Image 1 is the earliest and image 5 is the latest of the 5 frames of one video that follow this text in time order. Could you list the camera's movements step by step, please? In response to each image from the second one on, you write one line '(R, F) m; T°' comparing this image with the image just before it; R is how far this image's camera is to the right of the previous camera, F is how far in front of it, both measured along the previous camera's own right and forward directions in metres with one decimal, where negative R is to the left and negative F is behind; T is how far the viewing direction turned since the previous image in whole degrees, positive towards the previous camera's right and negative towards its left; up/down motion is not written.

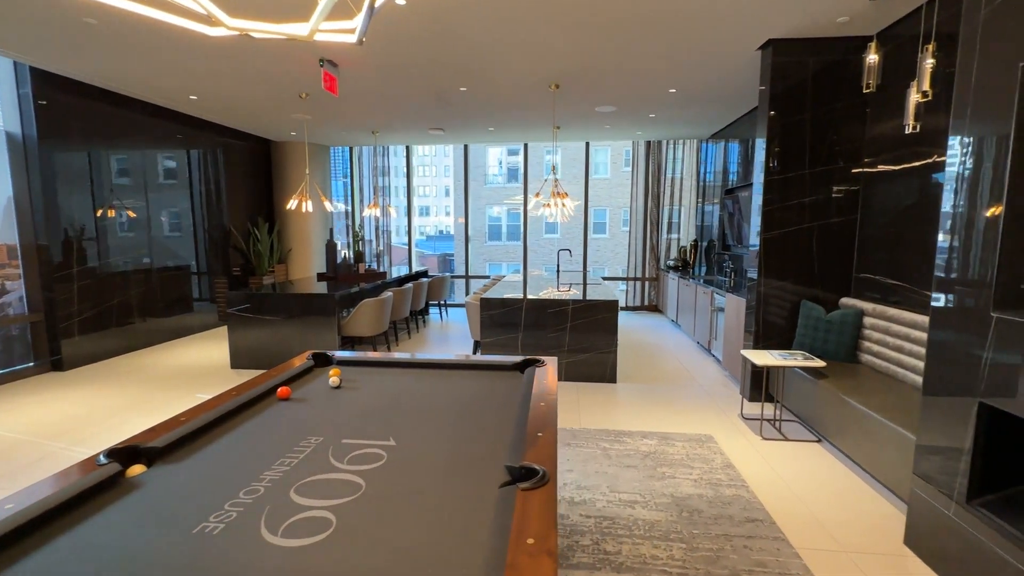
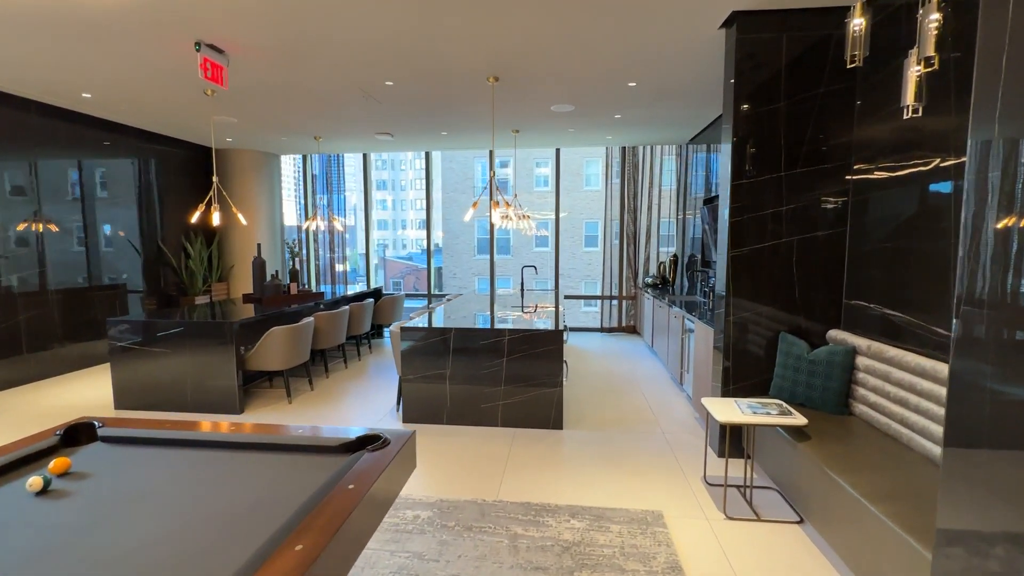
(+0.6, +0.7) m; 0°
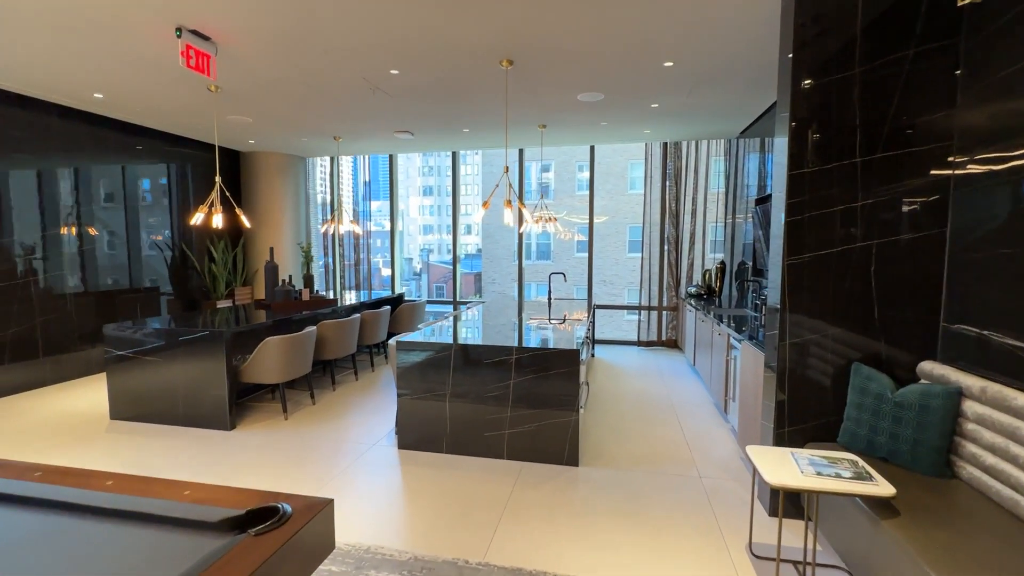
(+0.2, +0.5) m; -5°
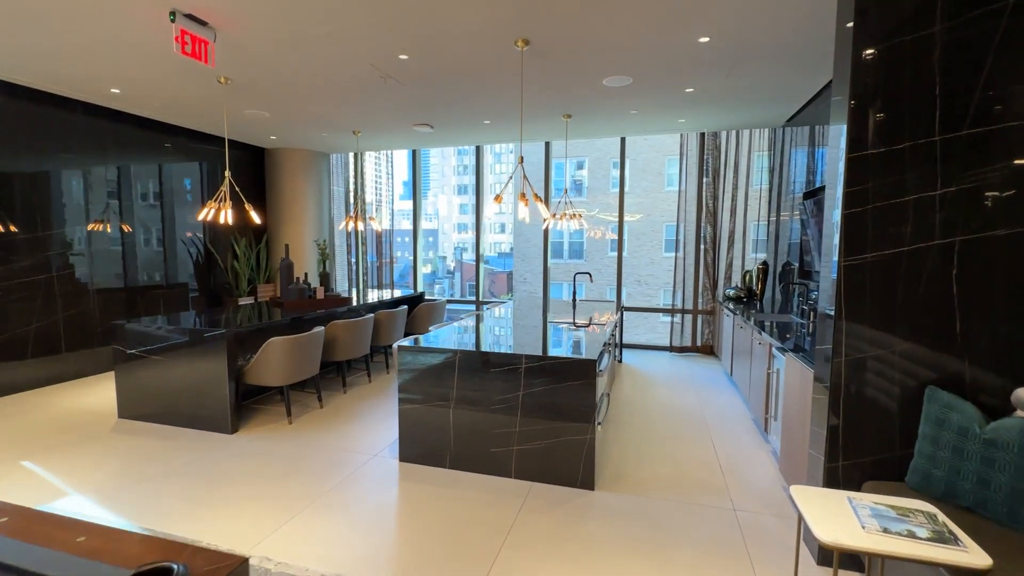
(+0.1, +0.3) m; -4°
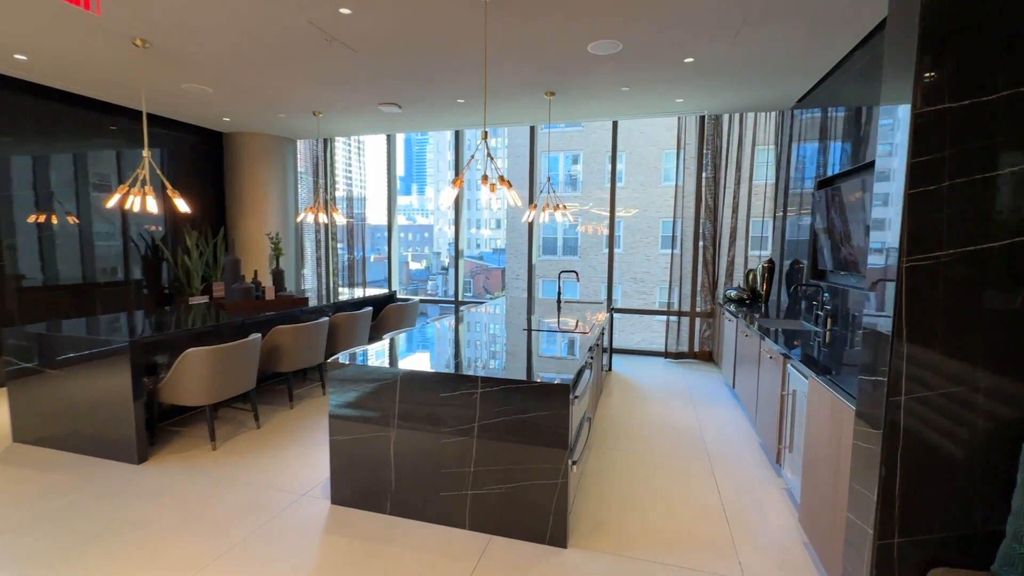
(+0.2, +0.6) m; 0°
